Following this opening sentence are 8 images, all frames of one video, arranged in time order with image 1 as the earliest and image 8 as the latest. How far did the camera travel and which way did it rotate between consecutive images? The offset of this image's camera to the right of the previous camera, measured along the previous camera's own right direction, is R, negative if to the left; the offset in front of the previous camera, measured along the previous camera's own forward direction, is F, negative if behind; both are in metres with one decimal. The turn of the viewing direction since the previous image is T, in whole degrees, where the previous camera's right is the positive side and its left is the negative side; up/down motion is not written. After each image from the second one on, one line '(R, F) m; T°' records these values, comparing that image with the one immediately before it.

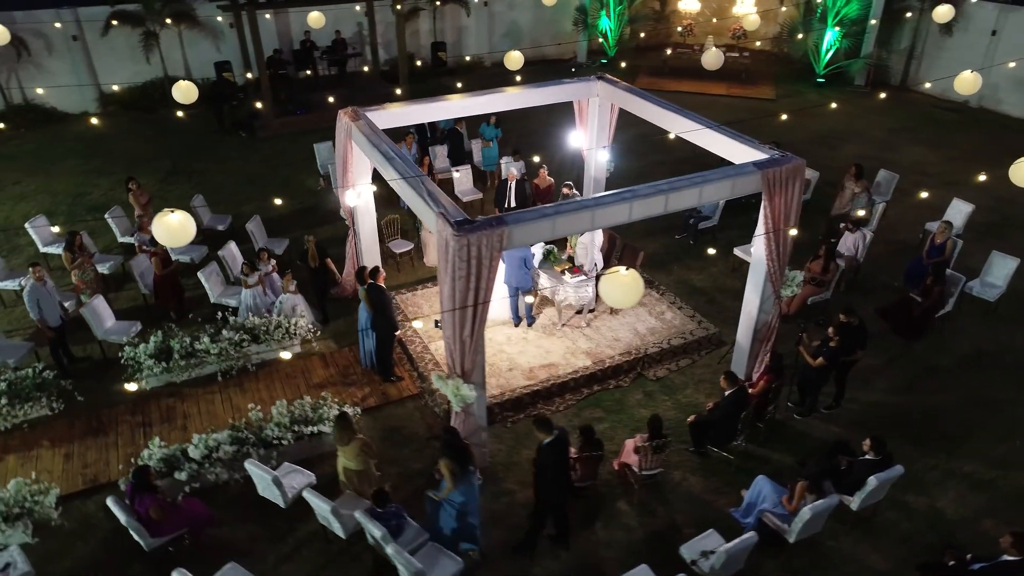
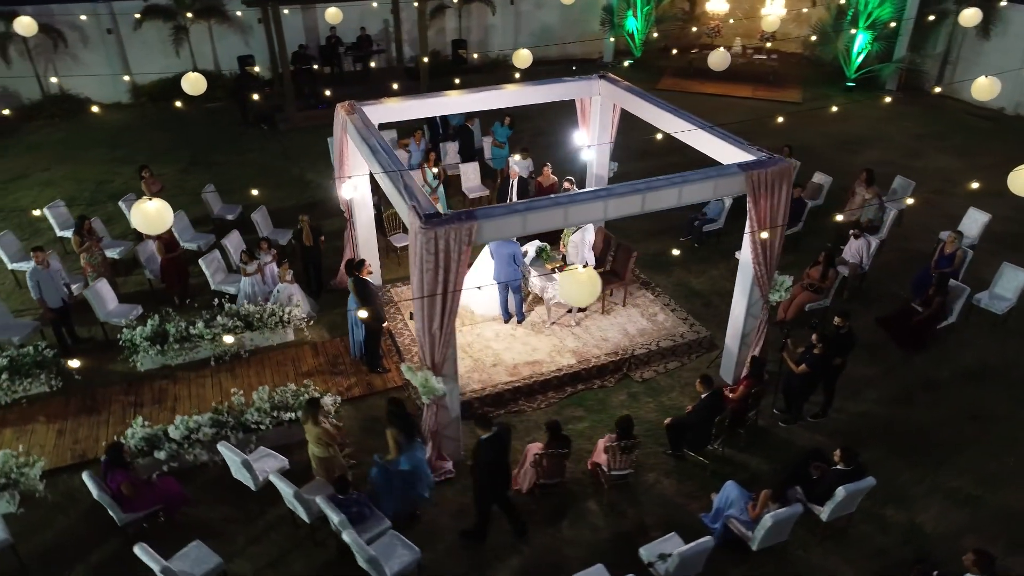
(+0.6, 0.0) m; -3°
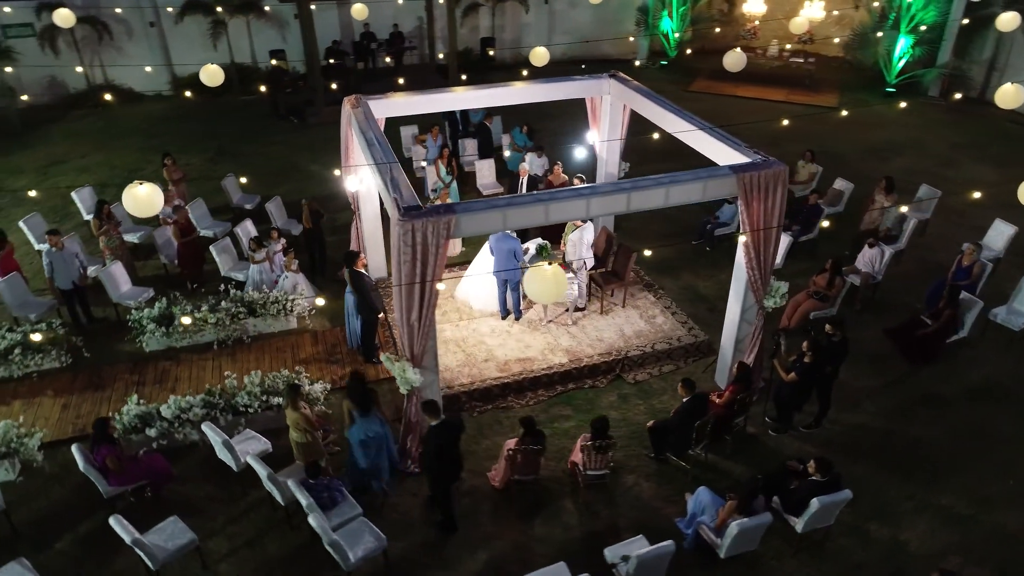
(+0.6, 0.0) m; -4°
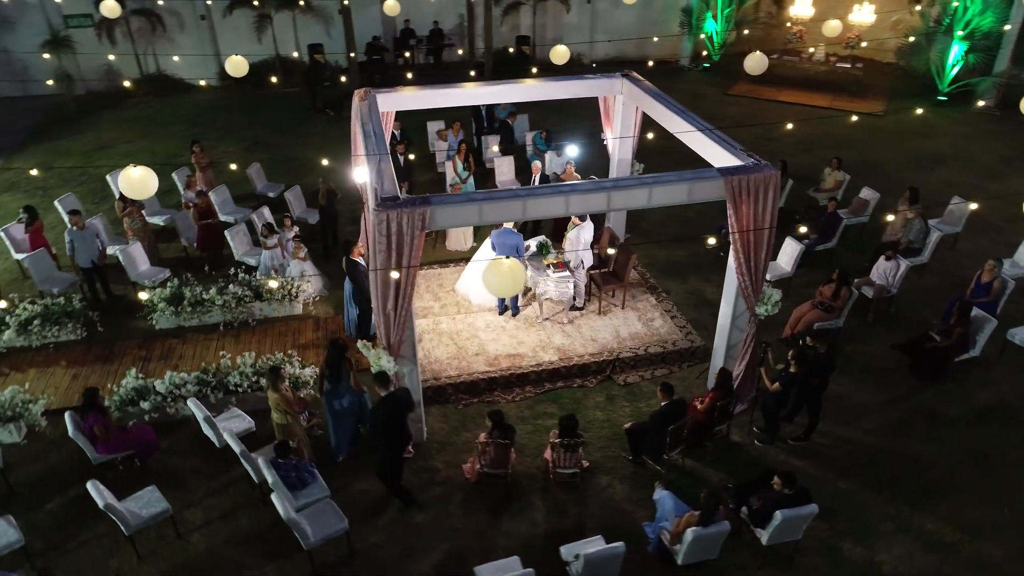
(+0.7, 0.0) m; -4°
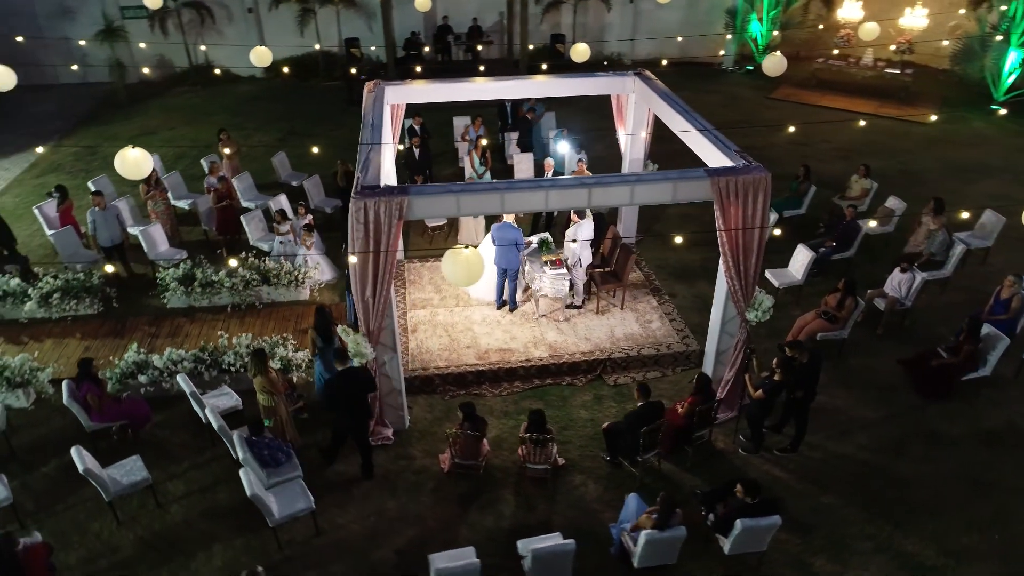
(+0.7, 0.0) m; -4°
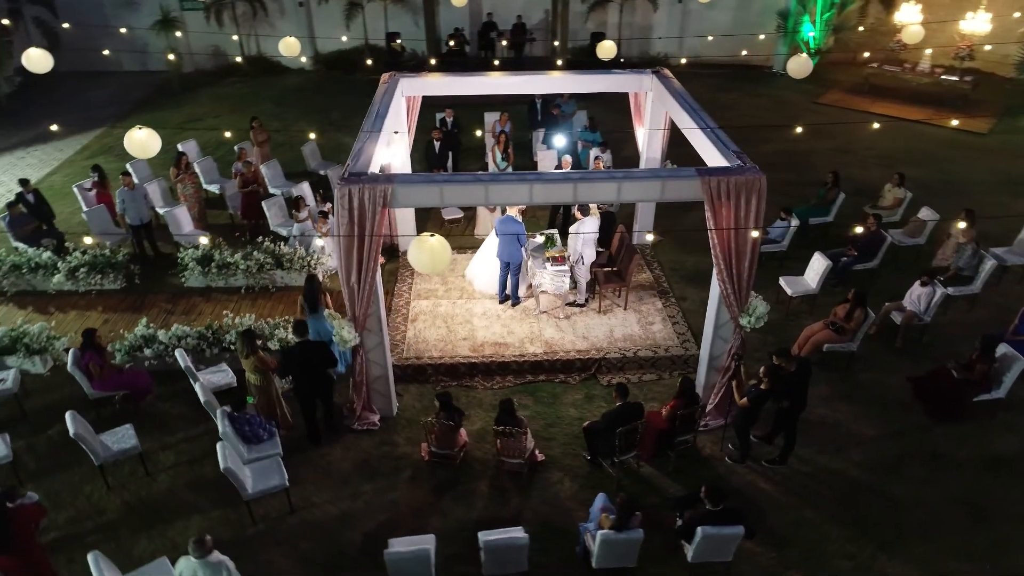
(+0.7, 0.0) m; -5°
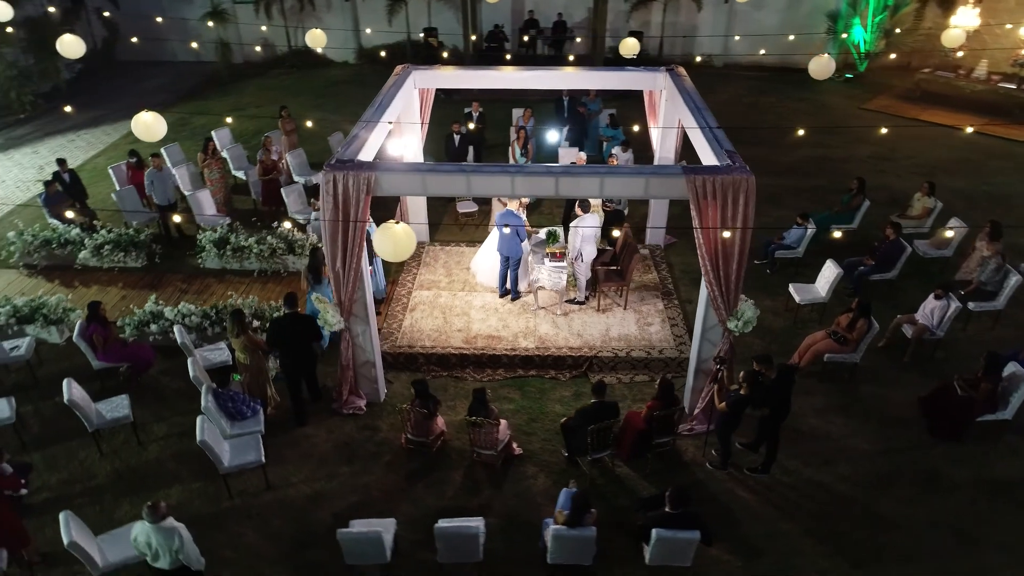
(+0.7, 0.0) m; -4°
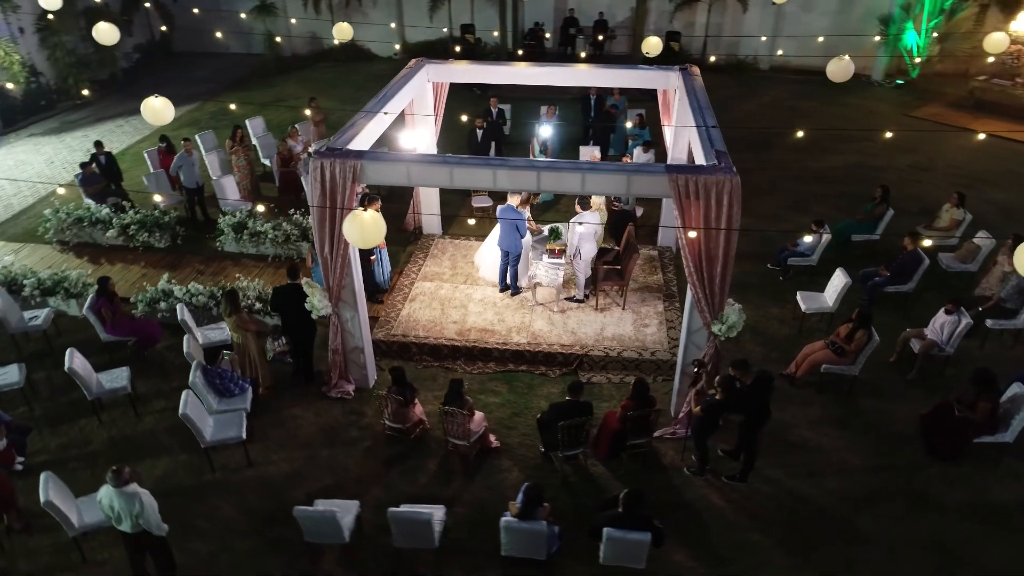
(+0.7, 0.0) m; -4°
